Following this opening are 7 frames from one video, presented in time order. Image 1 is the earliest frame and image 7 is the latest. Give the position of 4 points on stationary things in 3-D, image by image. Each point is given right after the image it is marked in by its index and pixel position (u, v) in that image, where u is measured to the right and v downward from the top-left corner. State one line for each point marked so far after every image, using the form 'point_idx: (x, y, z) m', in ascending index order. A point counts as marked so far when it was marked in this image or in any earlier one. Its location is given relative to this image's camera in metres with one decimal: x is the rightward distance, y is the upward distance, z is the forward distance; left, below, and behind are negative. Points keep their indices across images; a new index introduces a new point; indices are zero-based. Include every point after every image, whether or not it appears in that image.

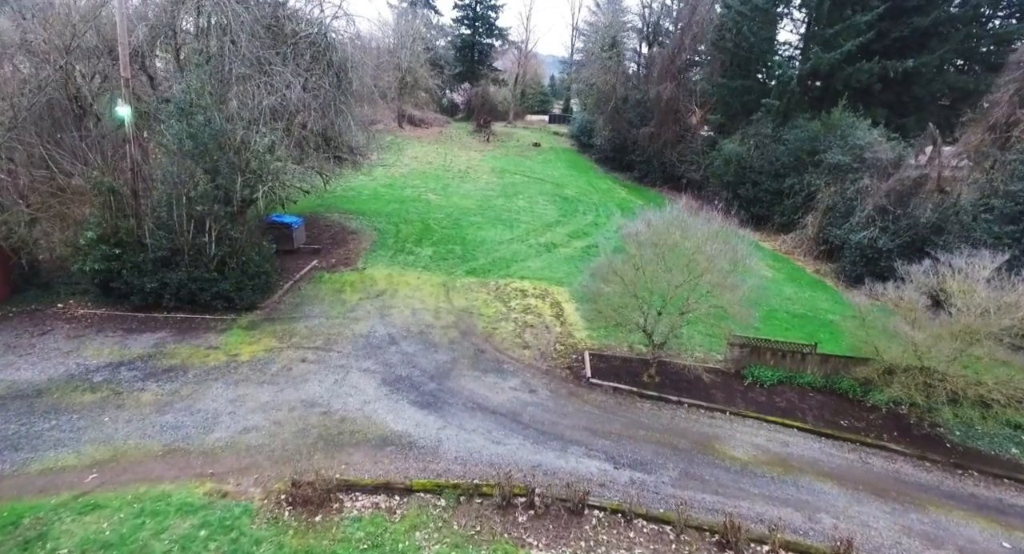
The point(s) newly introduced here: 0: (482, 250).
0: (-0.7, +0.6, +12.5) m
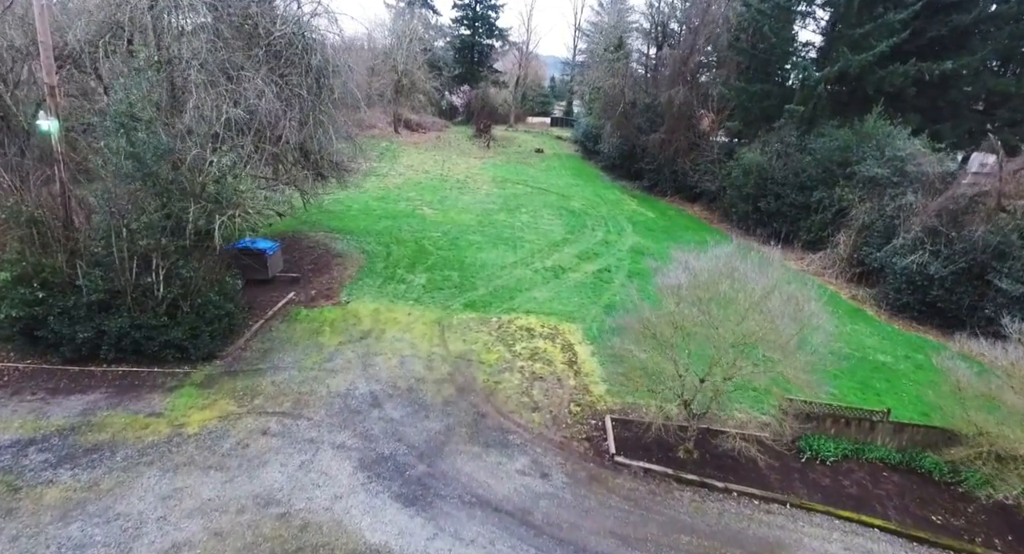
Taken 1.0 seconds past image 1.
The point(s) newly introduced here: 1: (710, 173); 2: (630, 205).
0: (-0.6, 0.0, +11.1) m
1: (+7.1, +3.7, +19.3) m
2: (+4.2, +2.5, +19.2) m
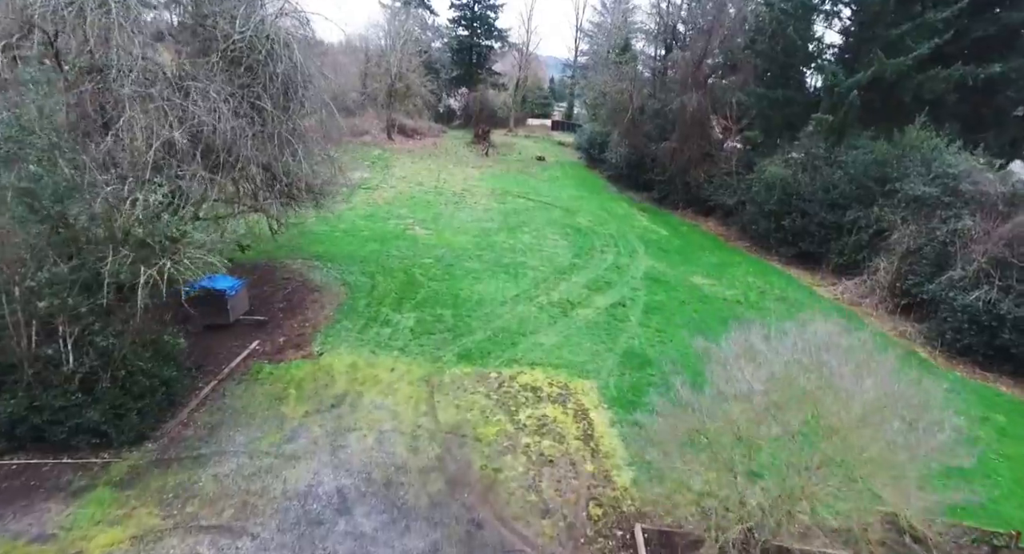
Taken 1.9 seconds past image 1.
0: (-0.6, -0.7, +9.7) m
1: (+7.1, +3.1, +17.9) m
2: (+4.2, +1.8, +17.8) m
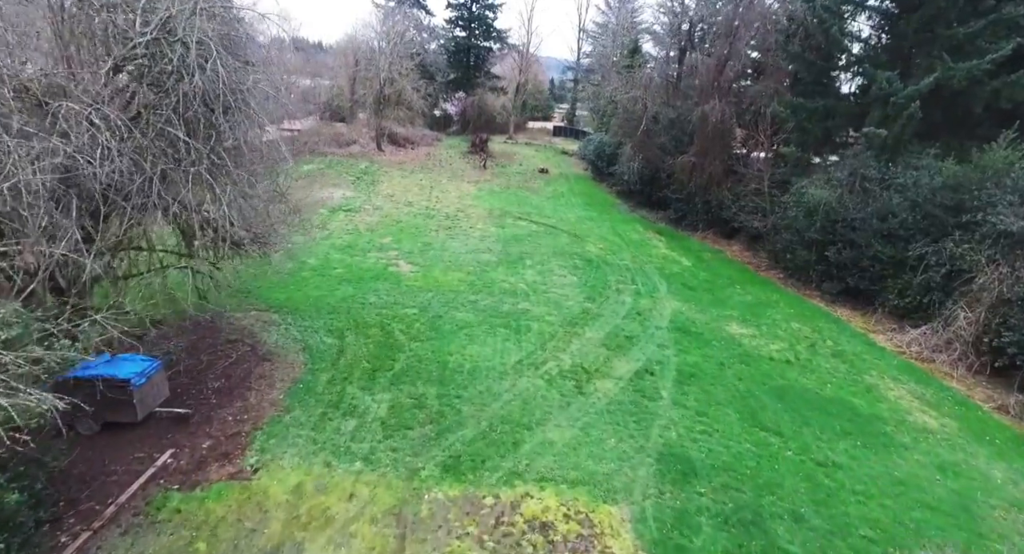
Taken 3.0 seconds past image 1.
0: (-0.6, -1.7, +7.6) m
1: (+7.1, +2.1, +15.8) m
2: (+4.2, +0.9, +15.7) m
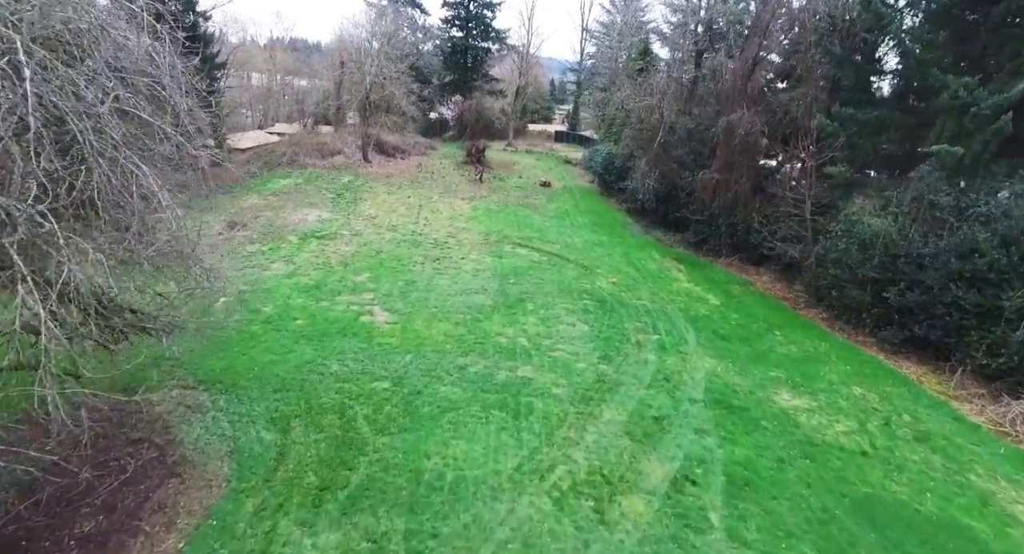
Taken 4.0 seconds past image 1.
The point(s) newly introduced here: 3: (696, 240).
0: (-0.6, -2.6, +5.4) m
1: (+7.1, +1.2, +13.7) m
2: (+4.2, -0.1, +13.5) m
3: (+5.6, +1.2, +16.4) m
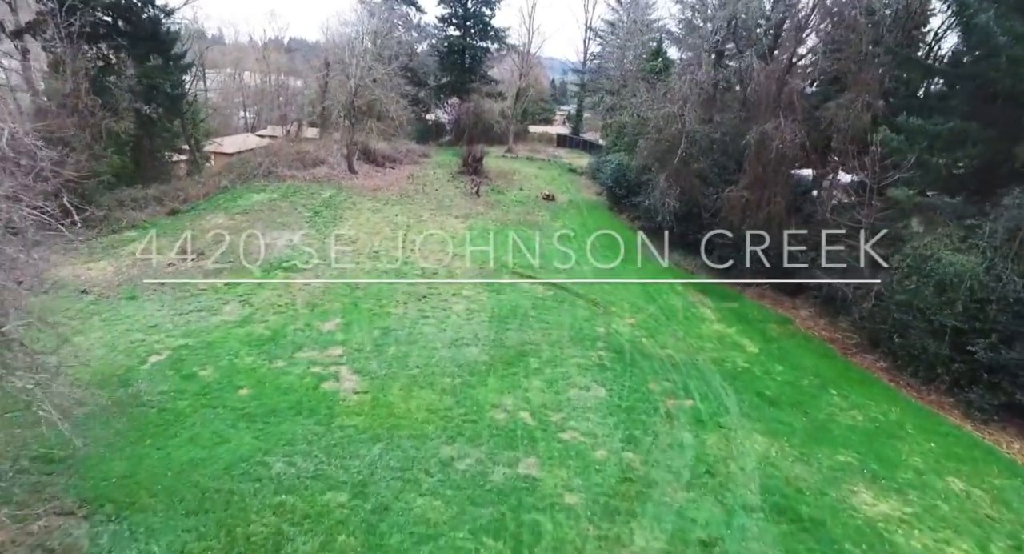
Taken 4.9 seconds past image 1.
0: (-0.6, -3.4, +3.4) m
1: (+7.1, +0.3, +11.7) m
2: (+4.2, -0.9, +11.5) m
3: (+5.6, +0.3, +14.4) m
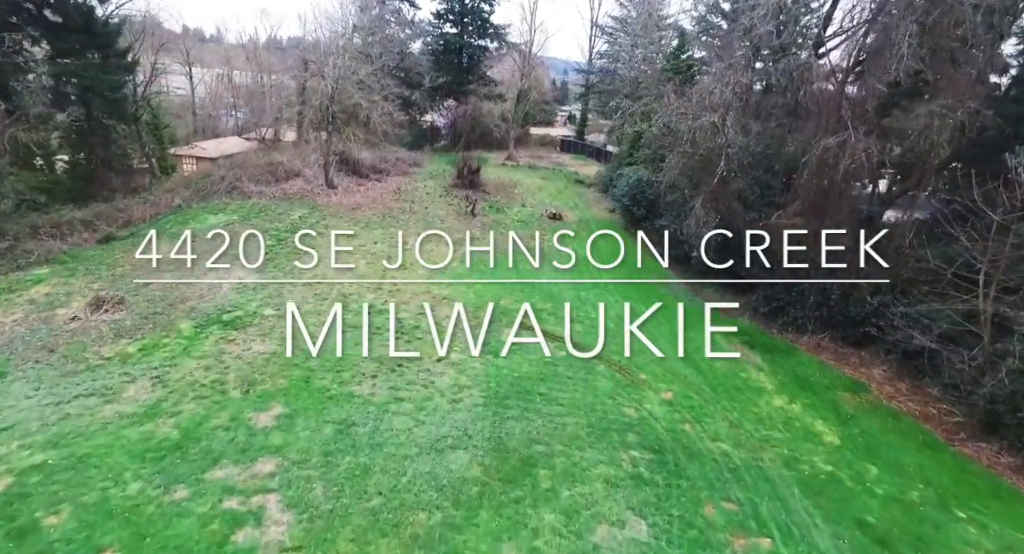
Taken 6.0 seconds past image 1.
0: (-0.6, -4.4, +0.8) m
1: (+7.1, -0.7, +9.1) m
2: (+4.2, -1.9, +8.9) m
3: (+5.6, -0.7, +11.8) m
